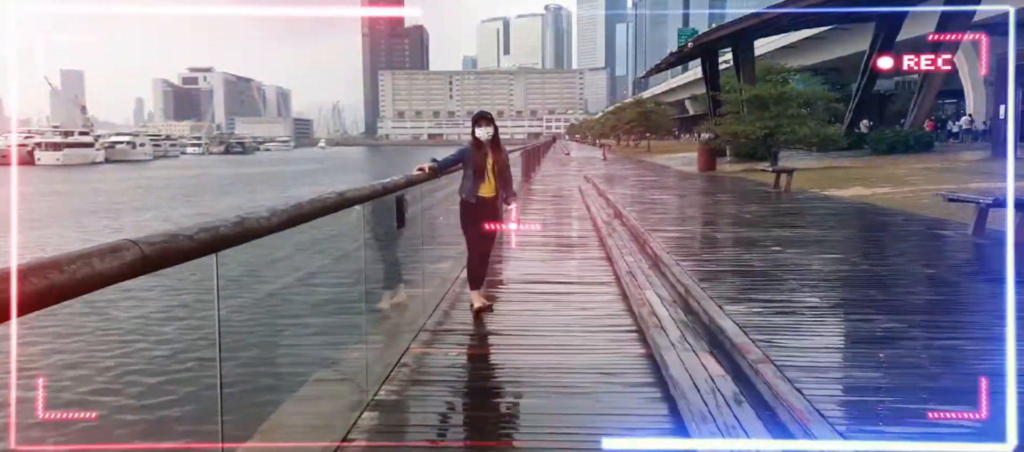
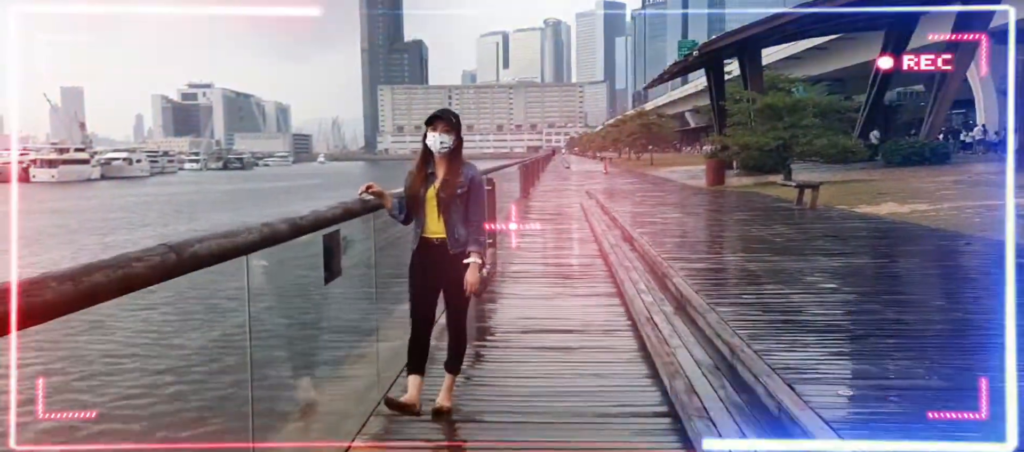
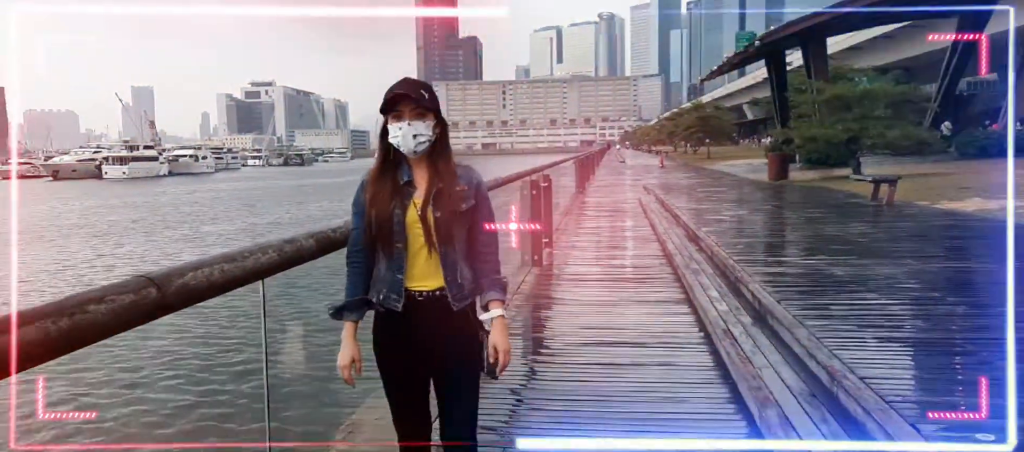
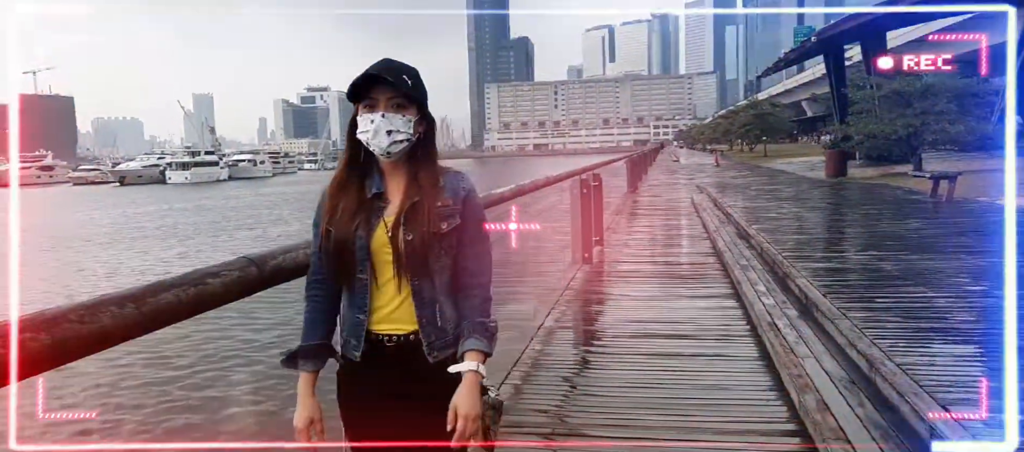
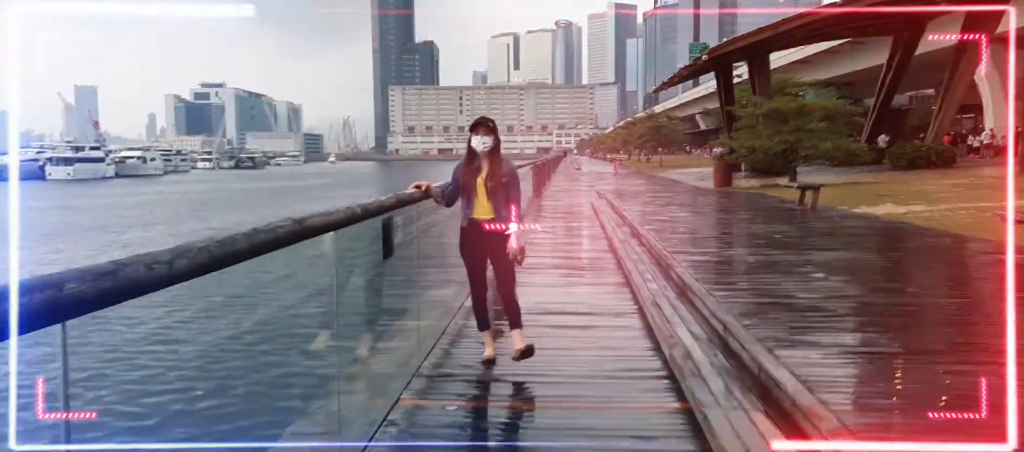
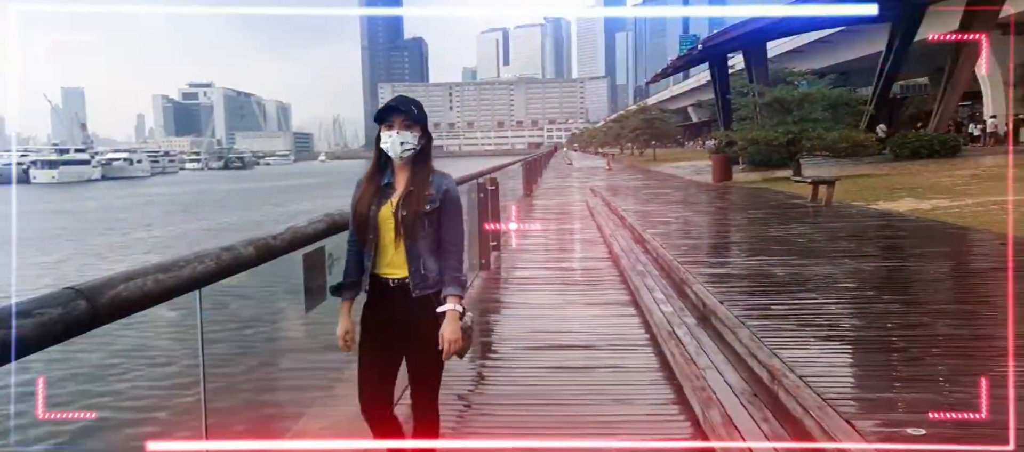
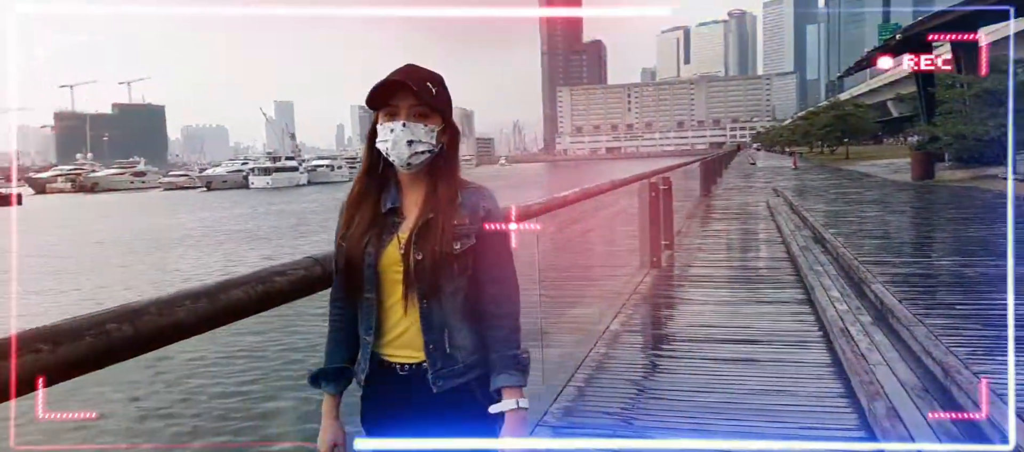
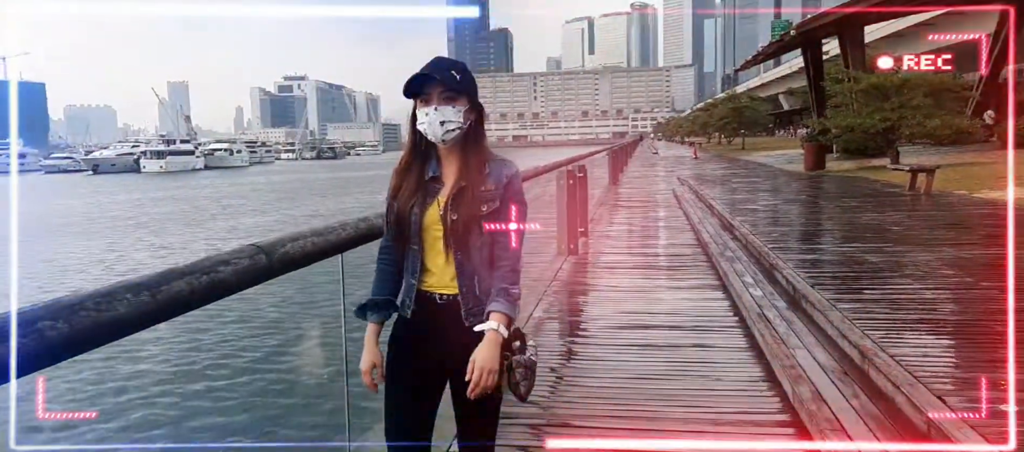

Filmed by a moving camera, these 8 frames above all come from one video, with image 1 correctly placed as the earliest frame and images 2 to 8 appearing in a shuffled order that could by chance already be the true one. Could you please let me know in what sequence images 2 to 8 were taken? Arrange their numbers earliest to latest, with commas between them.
5, 2, 6, 3, 8, 4, 7
